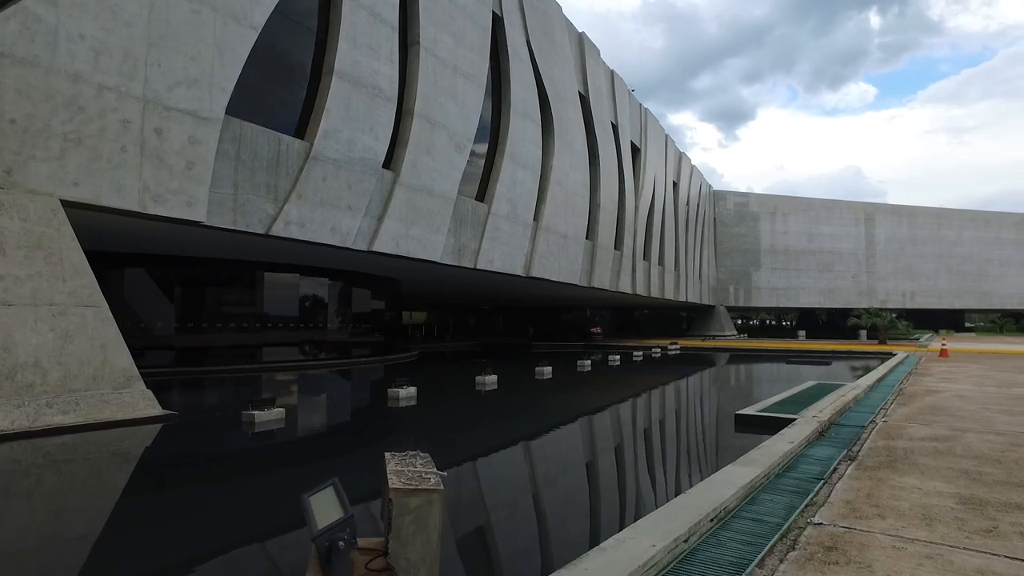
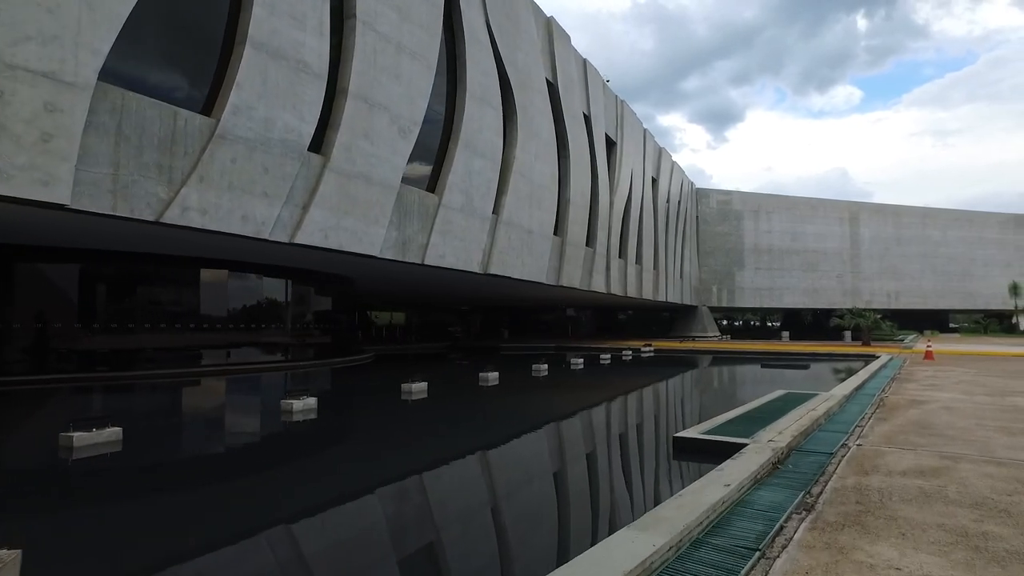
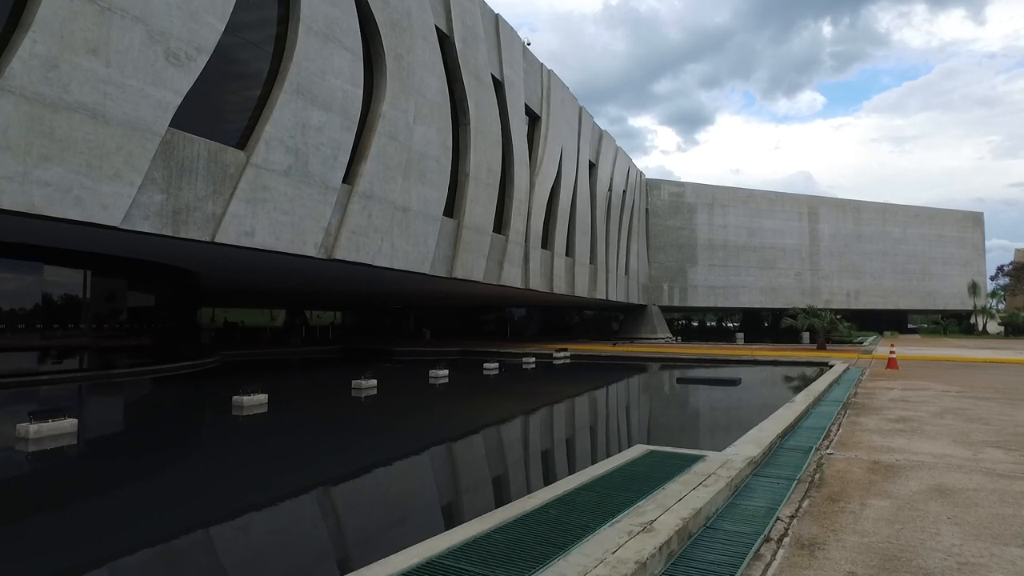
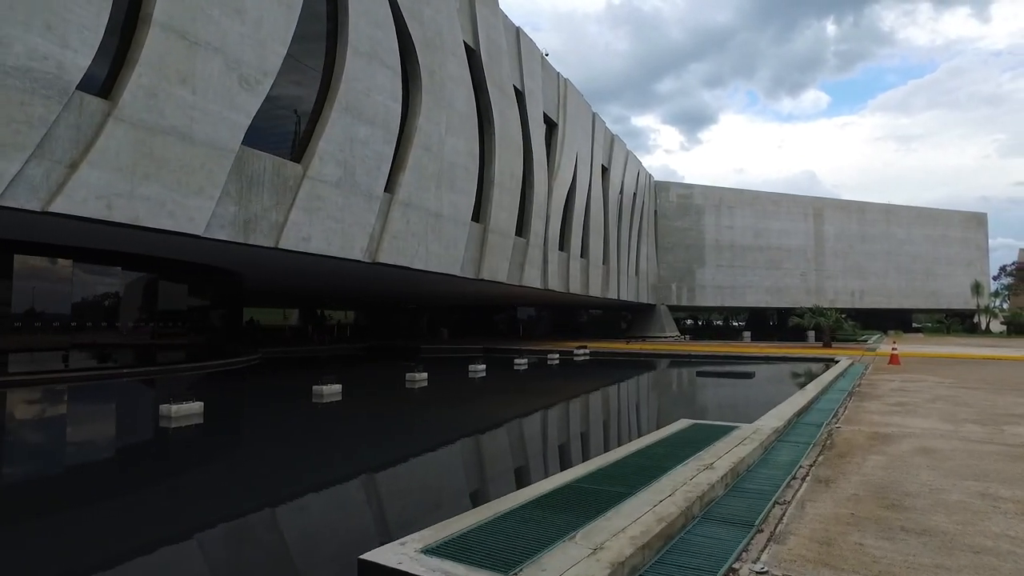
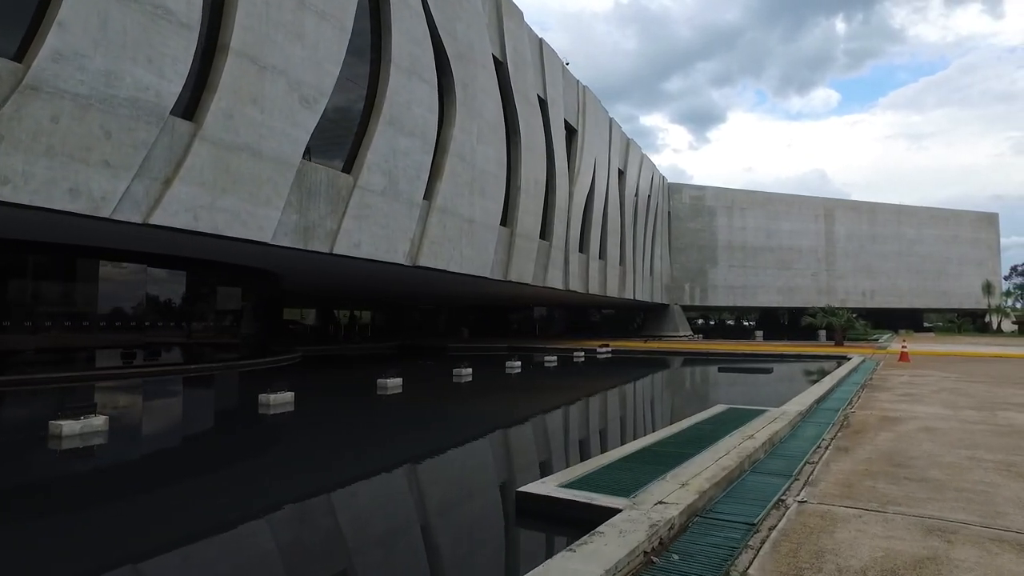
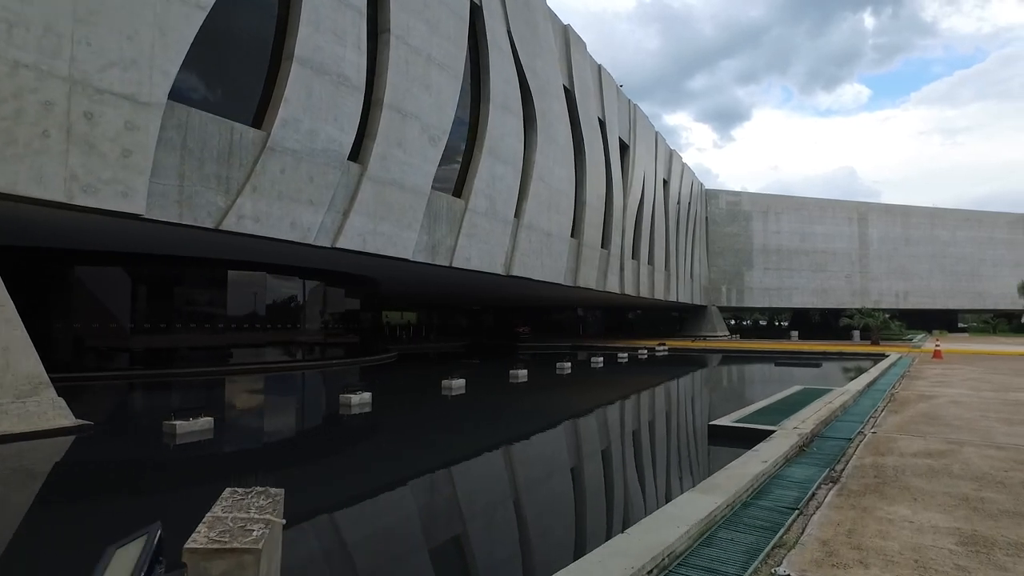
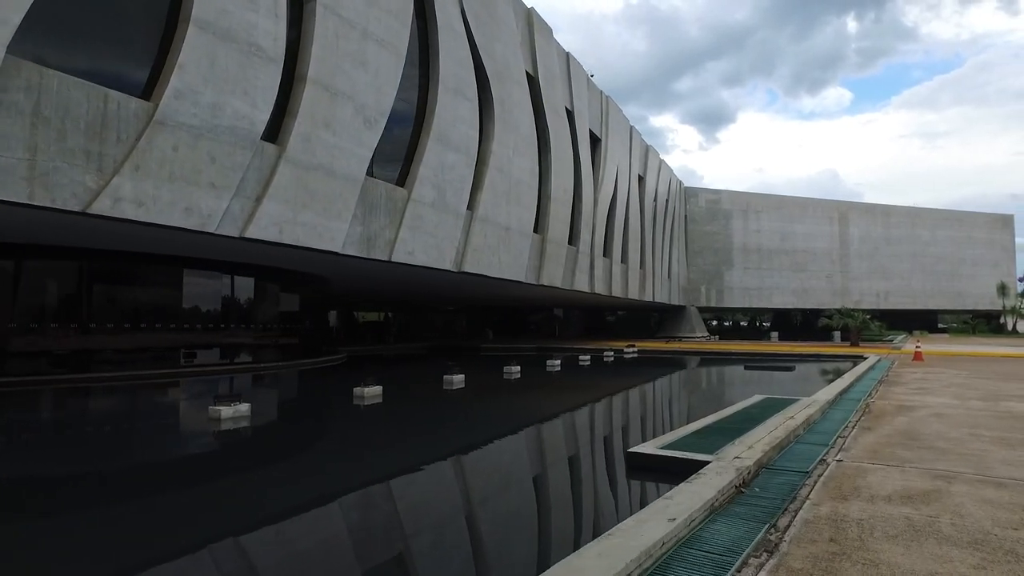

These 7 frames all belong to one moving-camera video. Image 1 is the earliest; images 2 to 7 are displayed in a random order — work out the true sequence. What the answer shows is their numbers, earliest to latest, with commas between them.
6, 2, 7, 5, 4, 3
